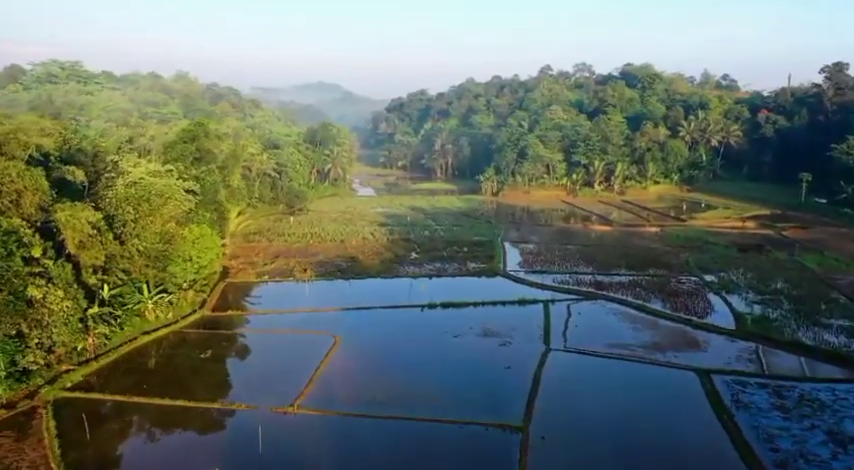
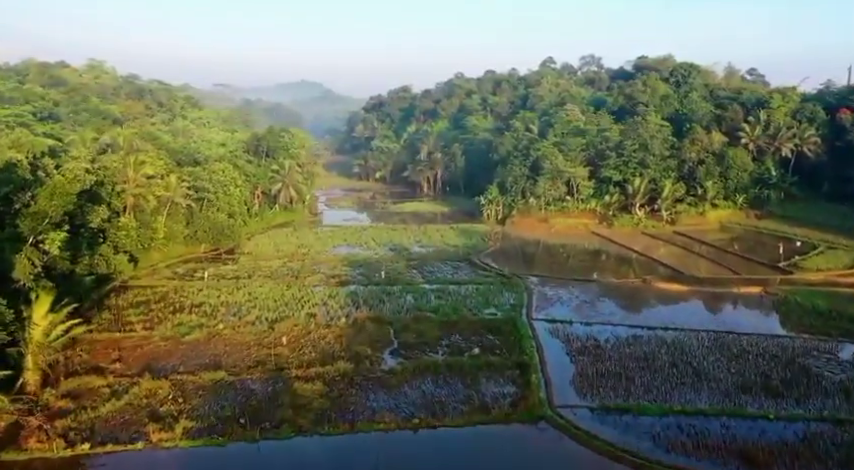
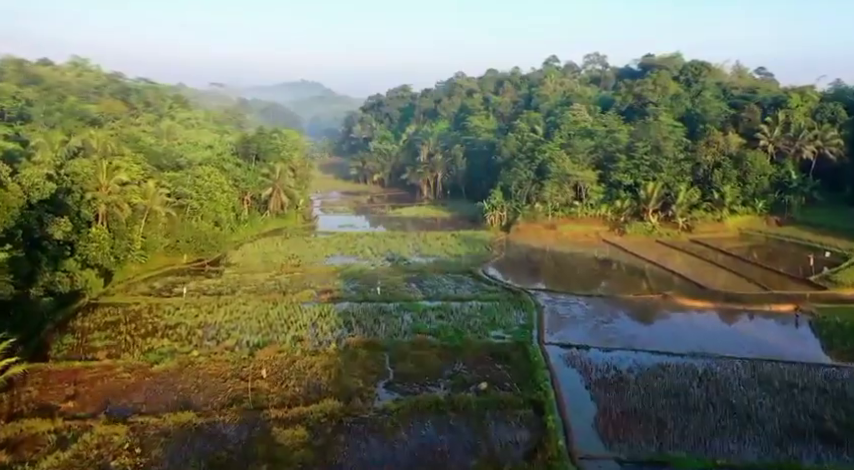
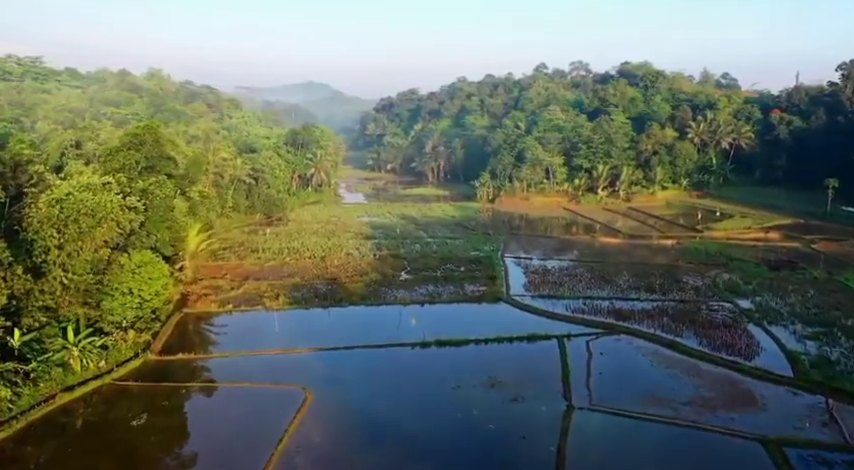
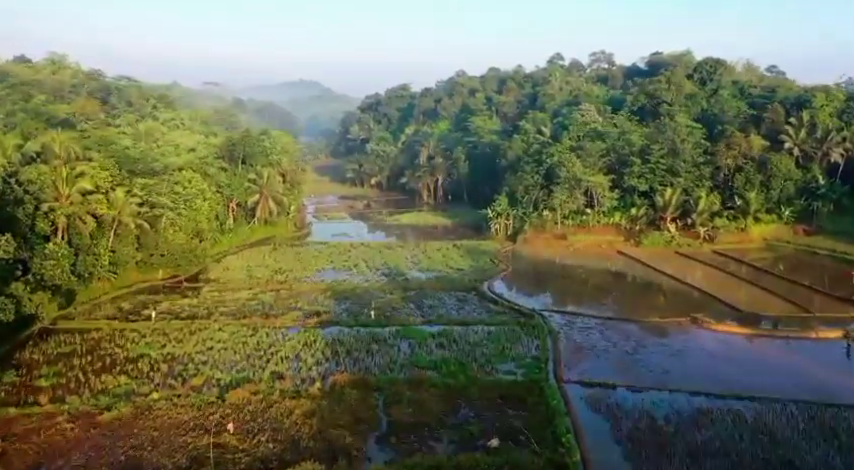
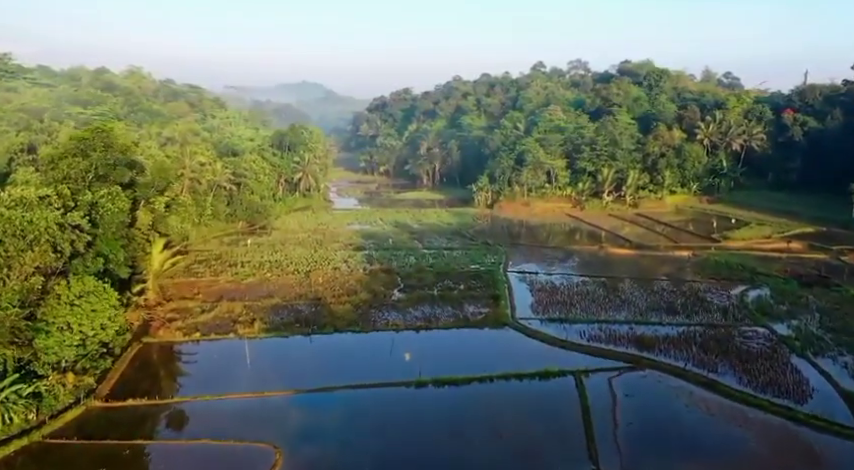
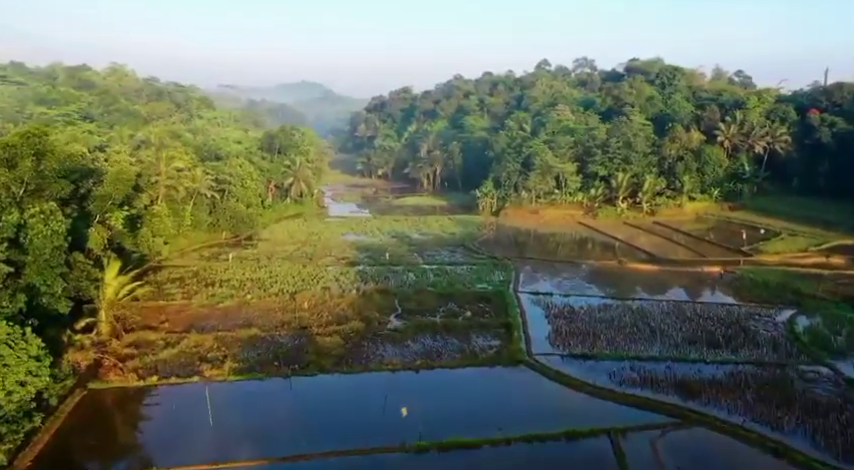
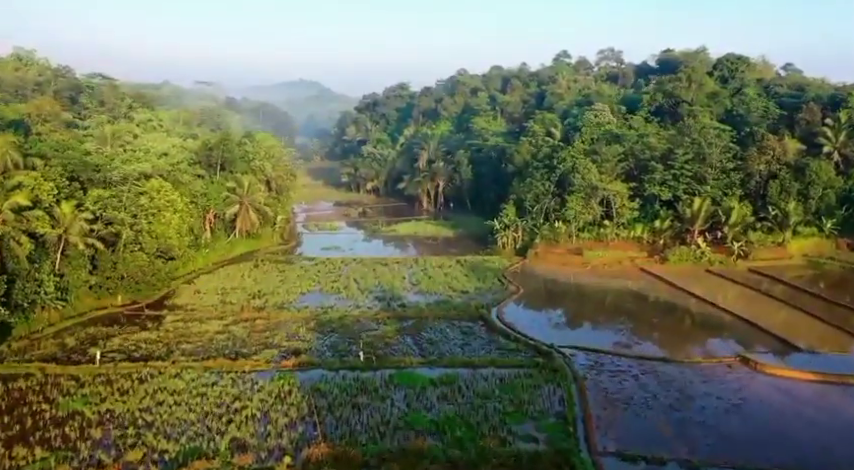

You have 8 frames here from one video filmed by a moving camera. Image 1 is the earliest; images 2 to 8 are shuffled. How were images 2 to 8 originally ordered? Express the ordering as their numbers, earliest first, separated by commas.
4, 6, 7, 2, 3, 5, 8
